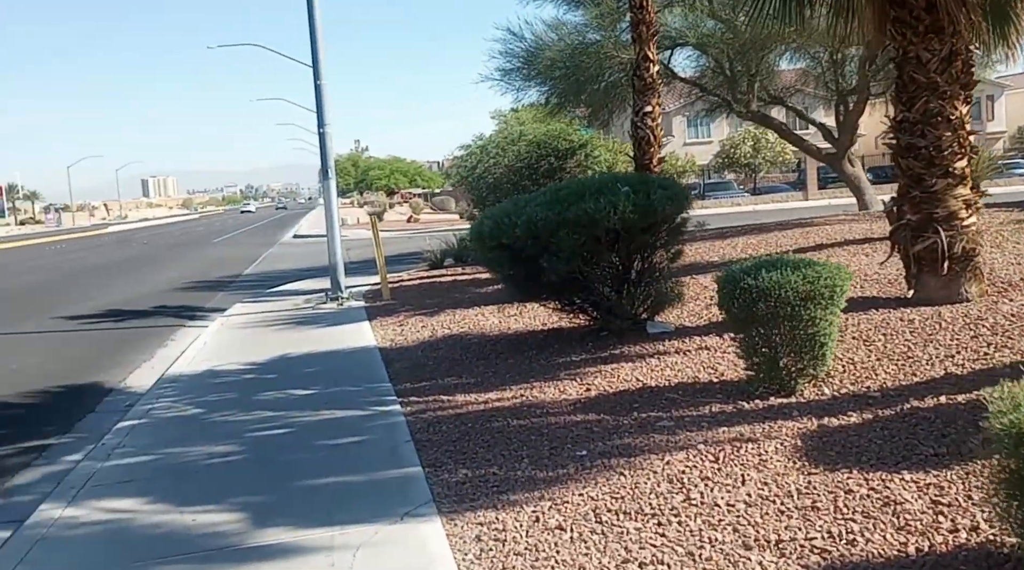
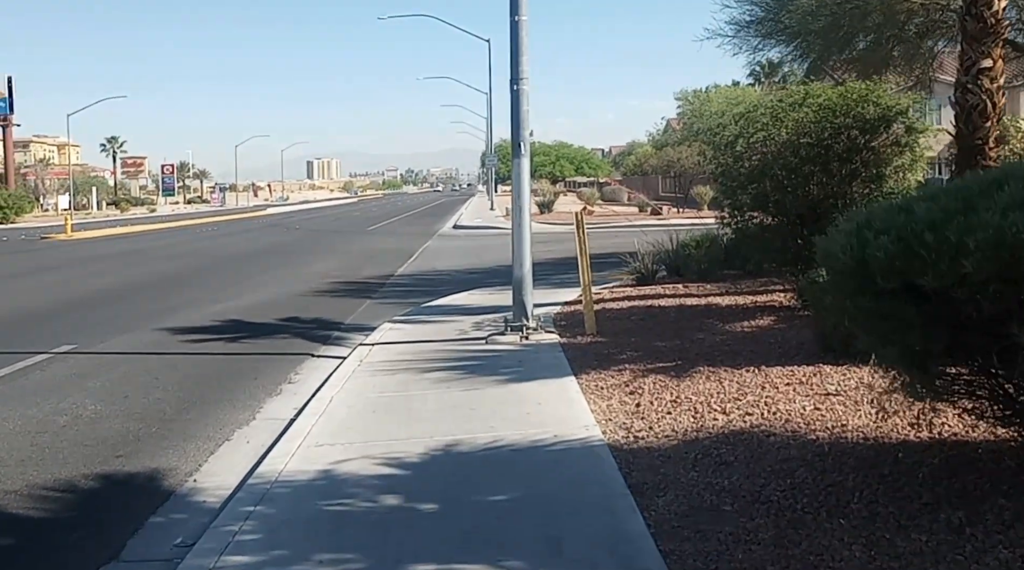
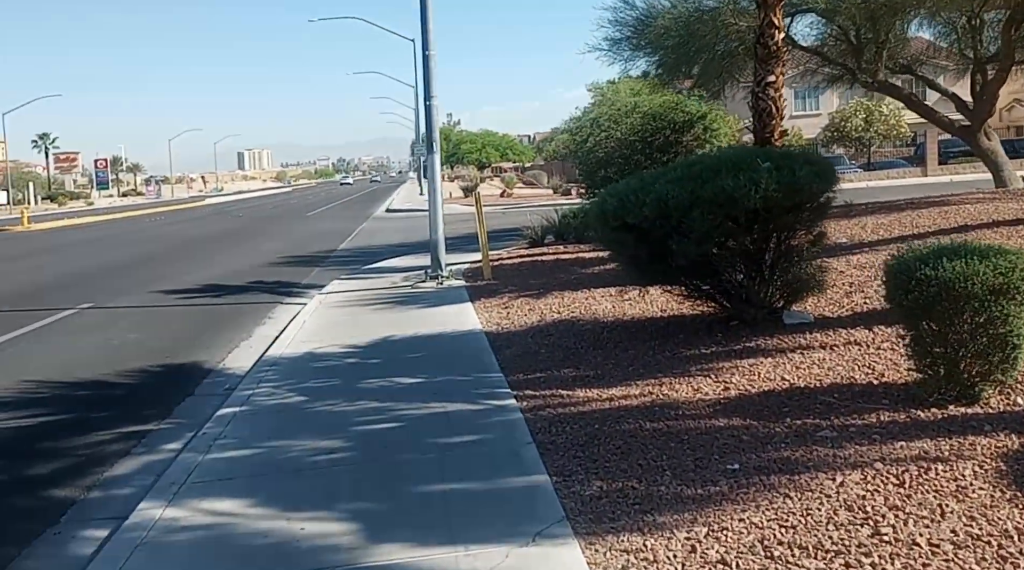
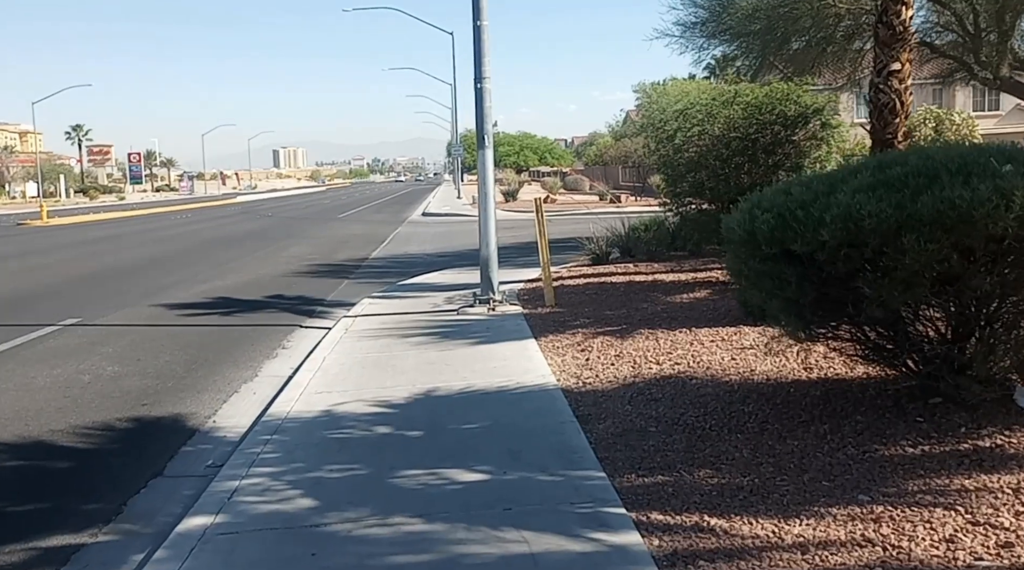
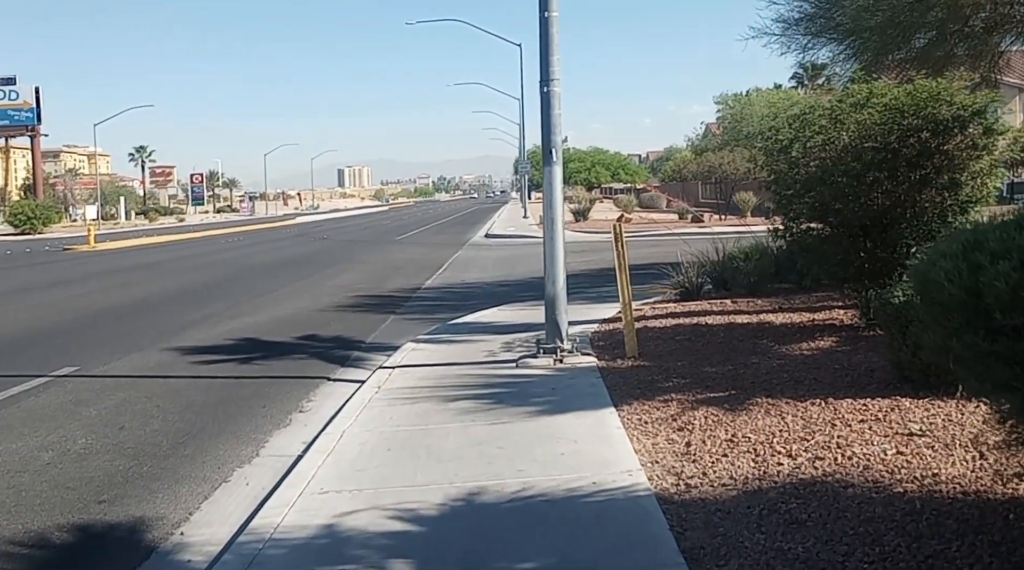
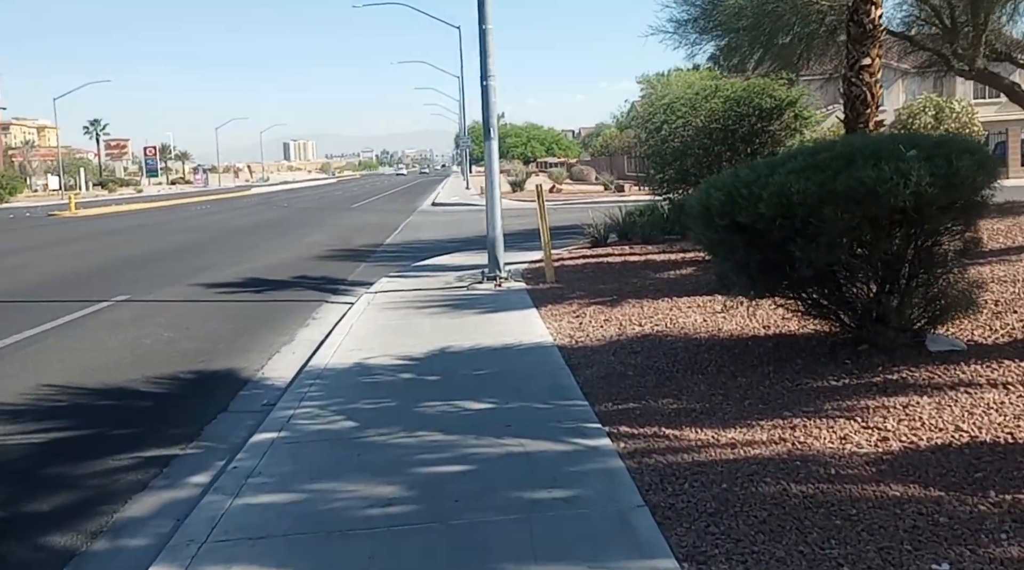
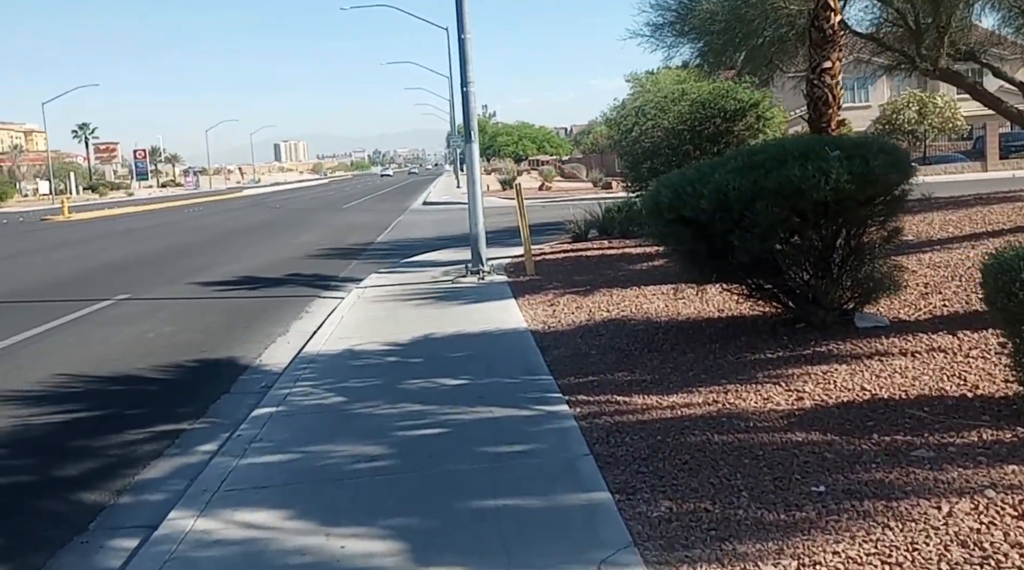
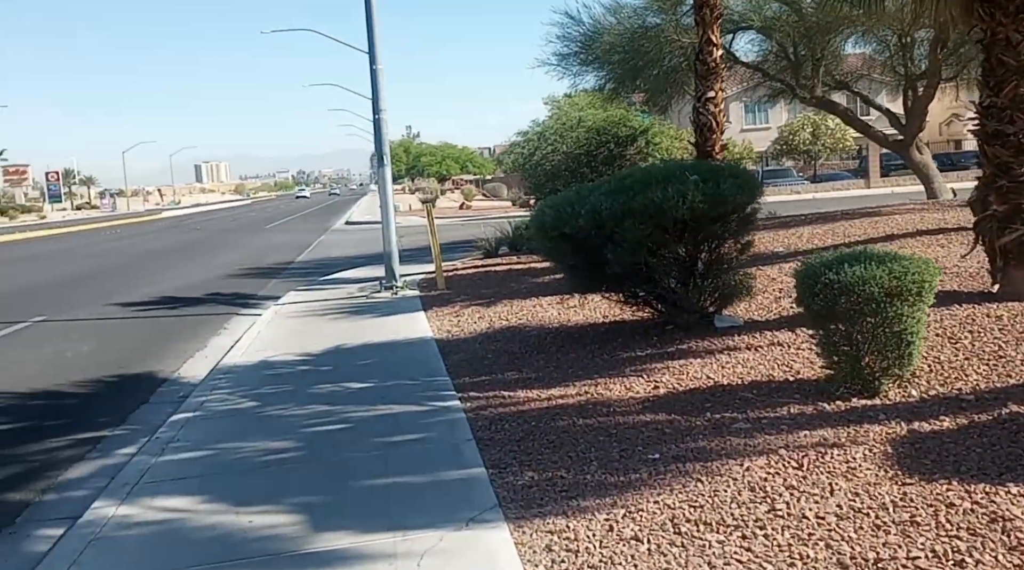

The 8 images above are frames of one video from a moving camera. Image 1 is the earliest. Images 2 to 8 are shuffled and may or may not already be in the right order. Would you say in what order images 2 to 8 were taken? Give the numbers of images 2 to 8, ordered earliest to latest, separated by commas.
8, 3, 7, 6, 4, 2, 5
